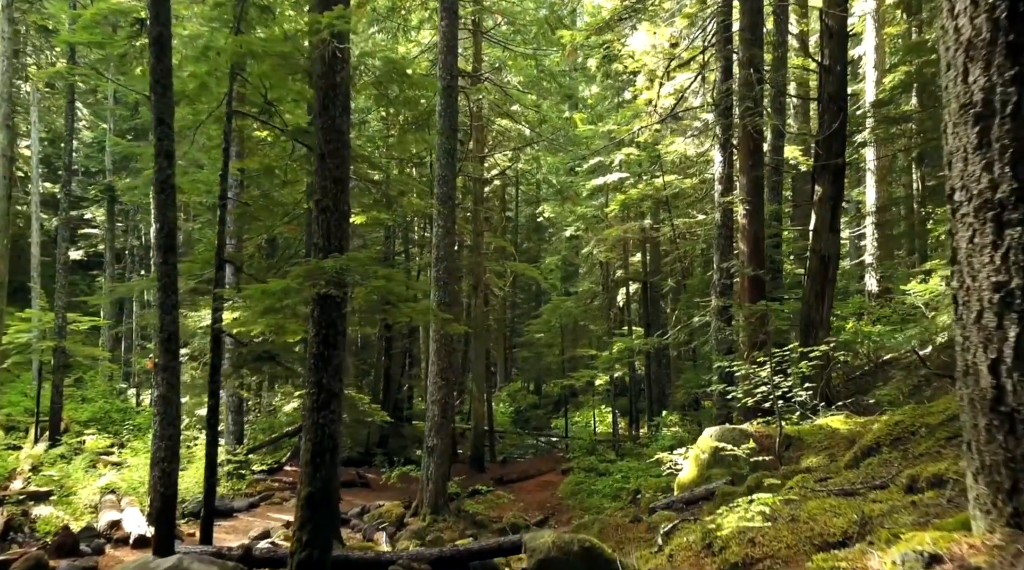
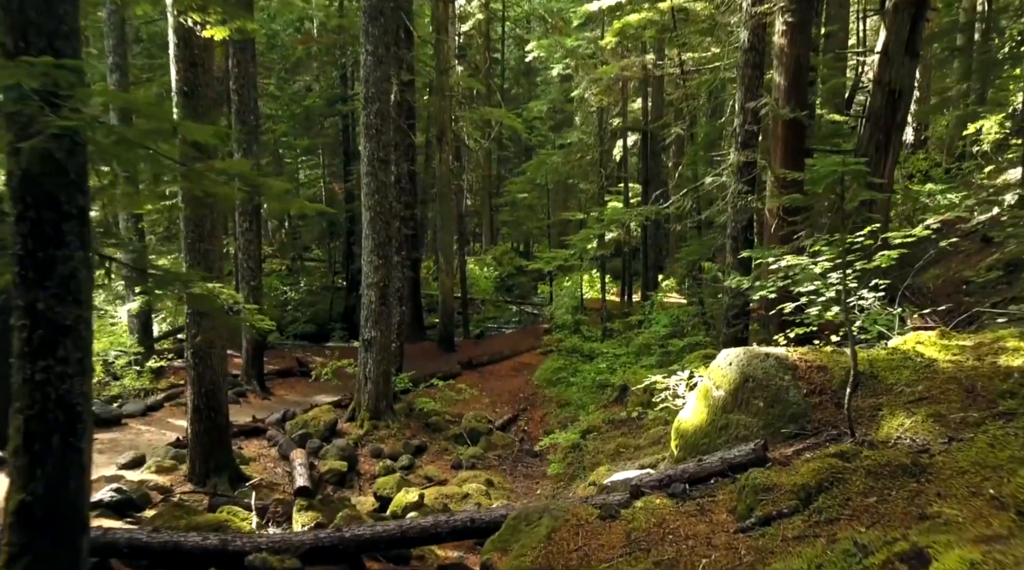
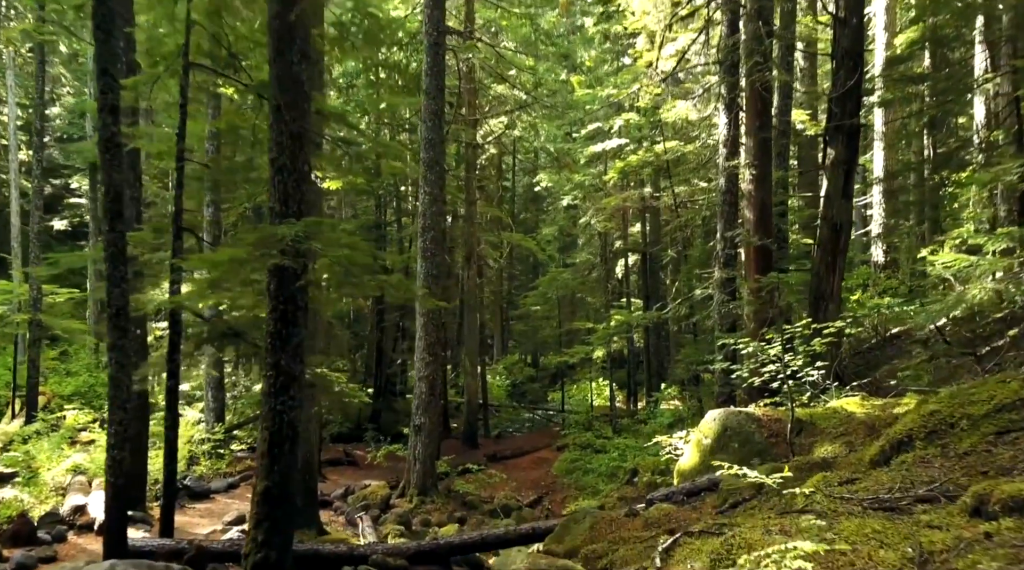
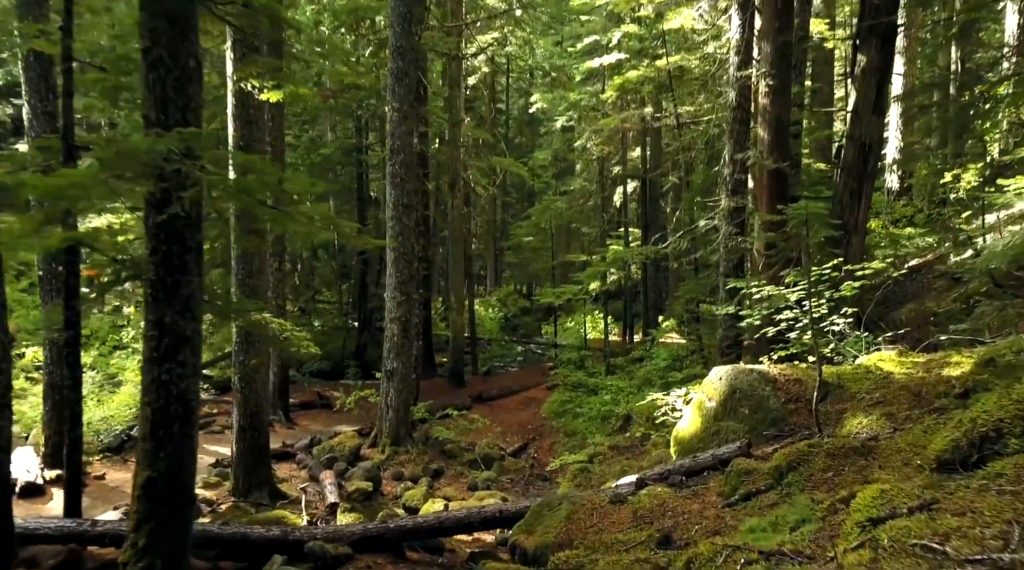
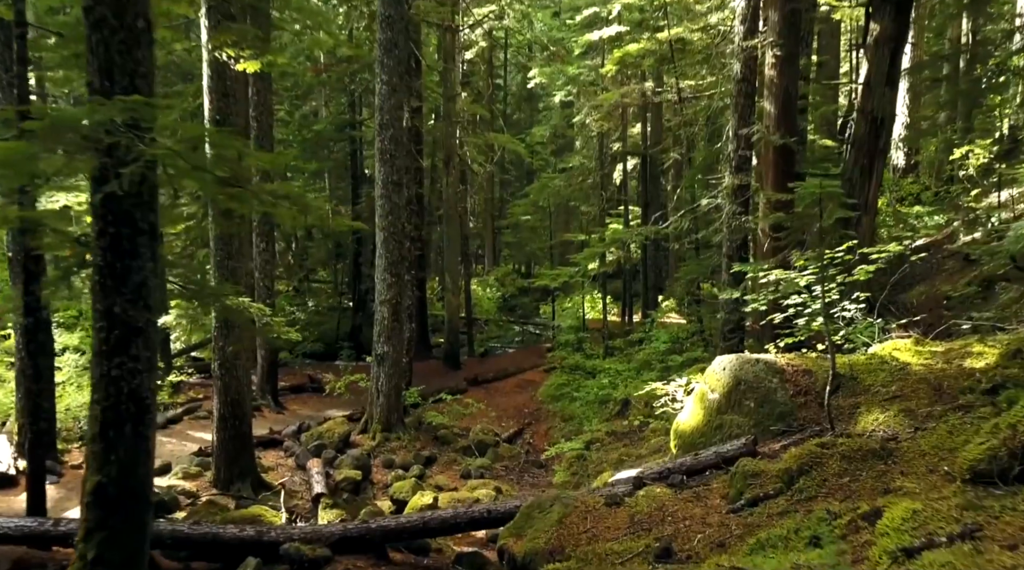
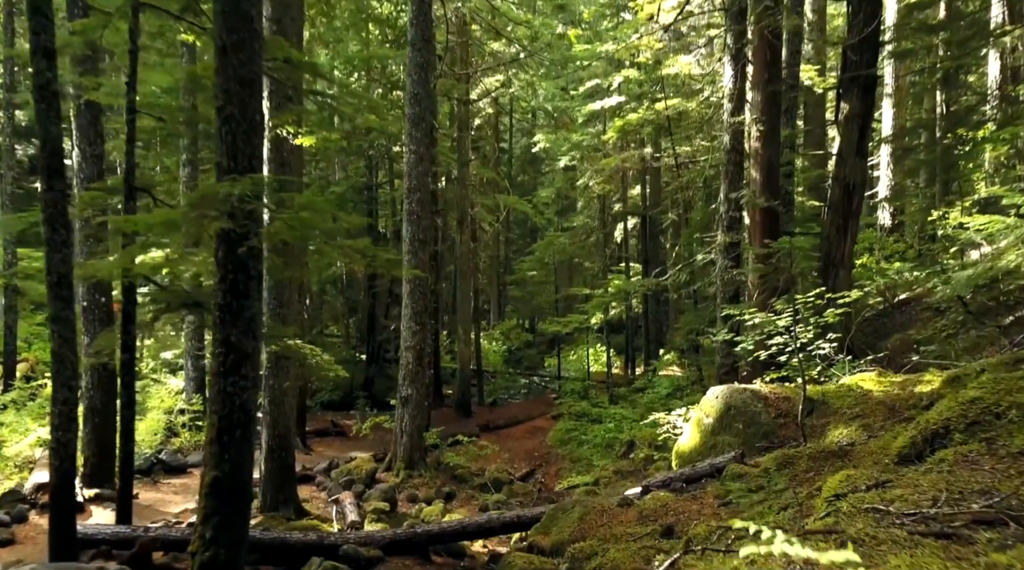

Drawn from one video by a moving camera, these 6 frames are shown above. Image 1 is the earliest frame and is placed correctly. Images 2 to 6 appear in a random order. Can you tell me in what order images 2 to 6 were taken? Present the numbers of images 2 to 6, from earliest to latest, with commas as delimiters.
3, 6, 4, 5, 2
